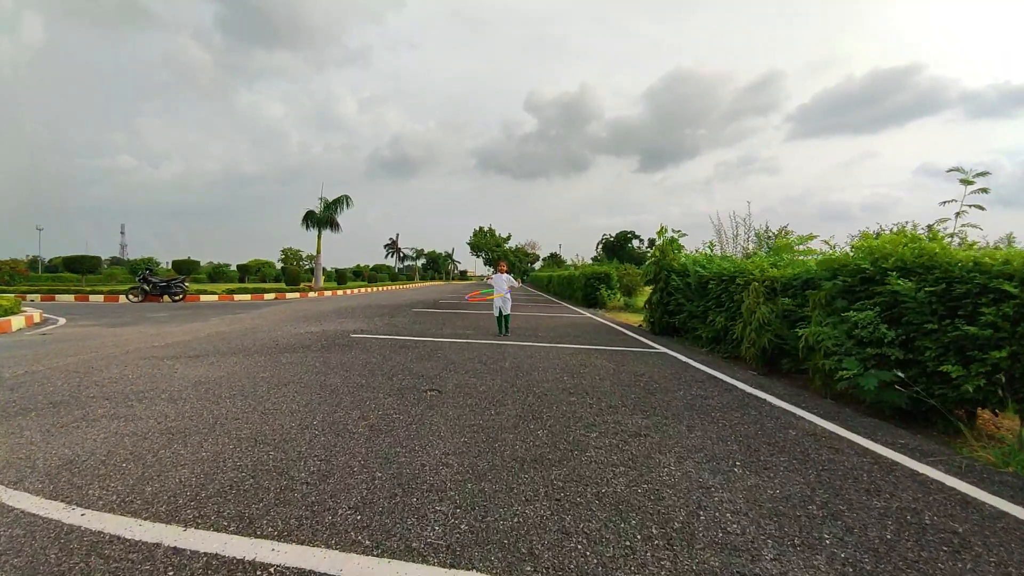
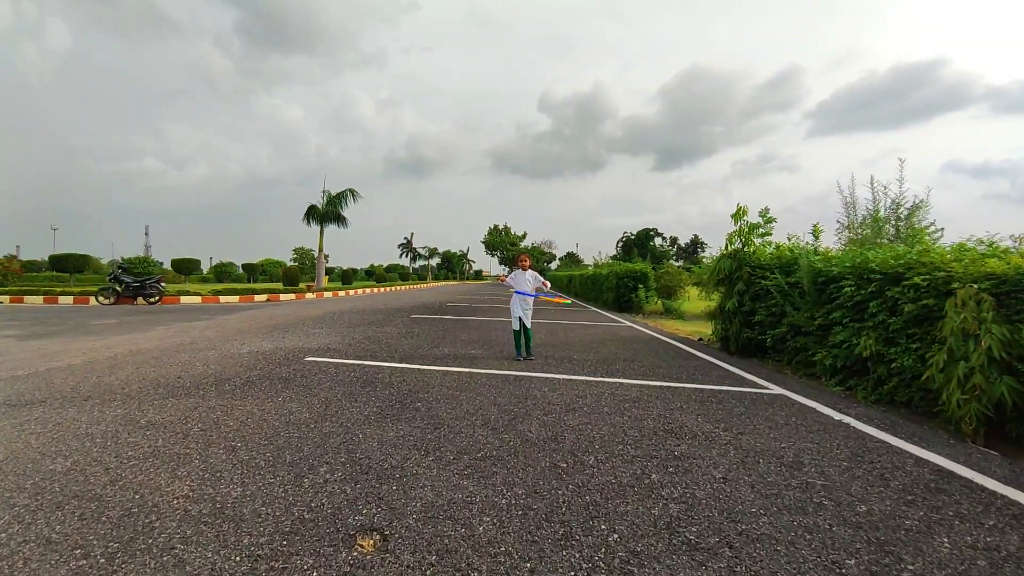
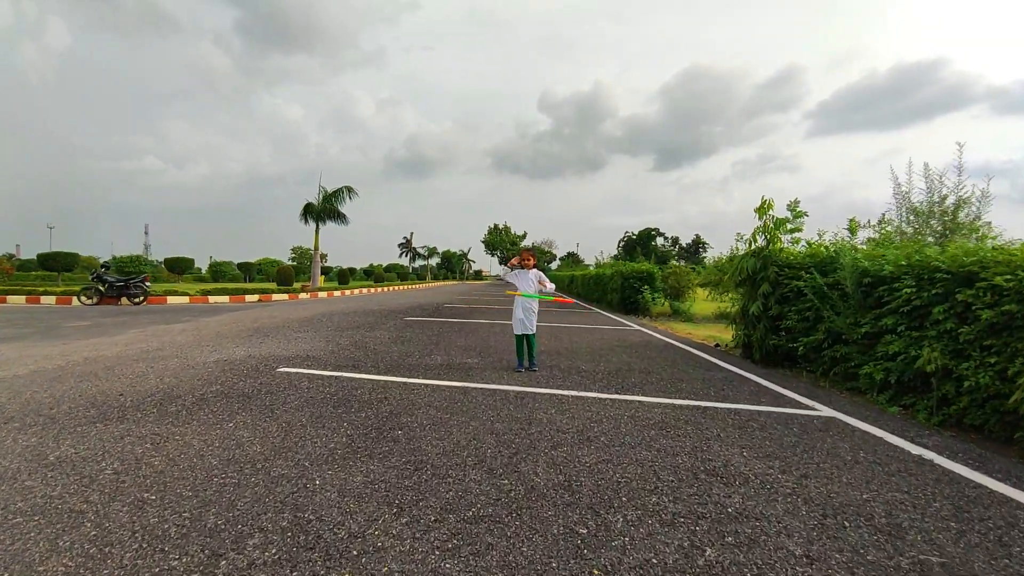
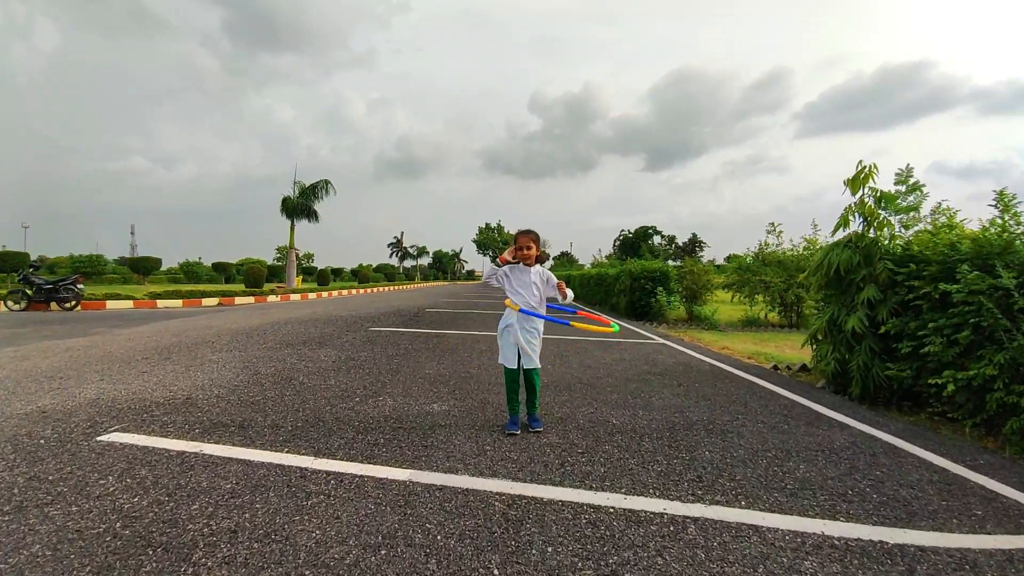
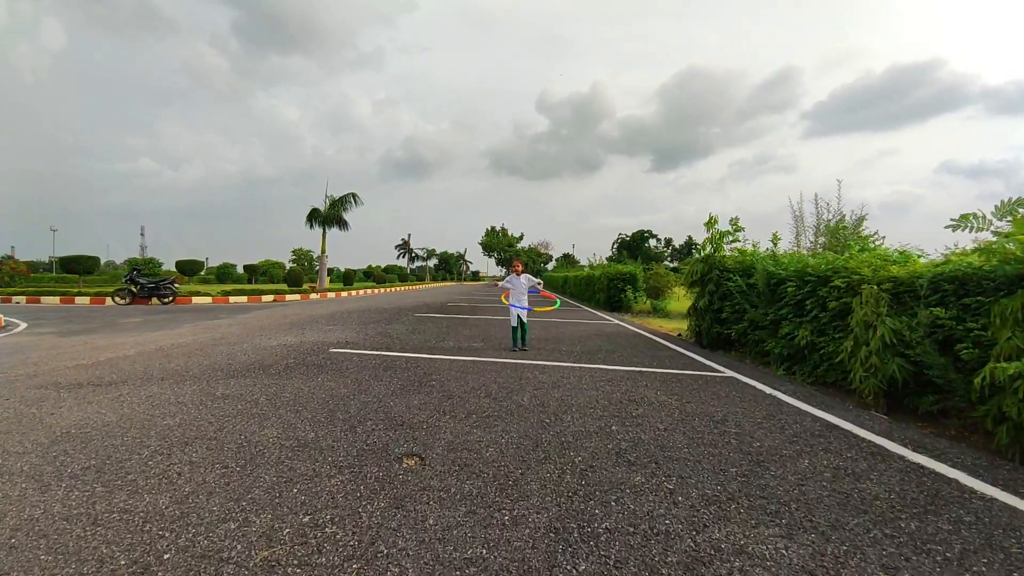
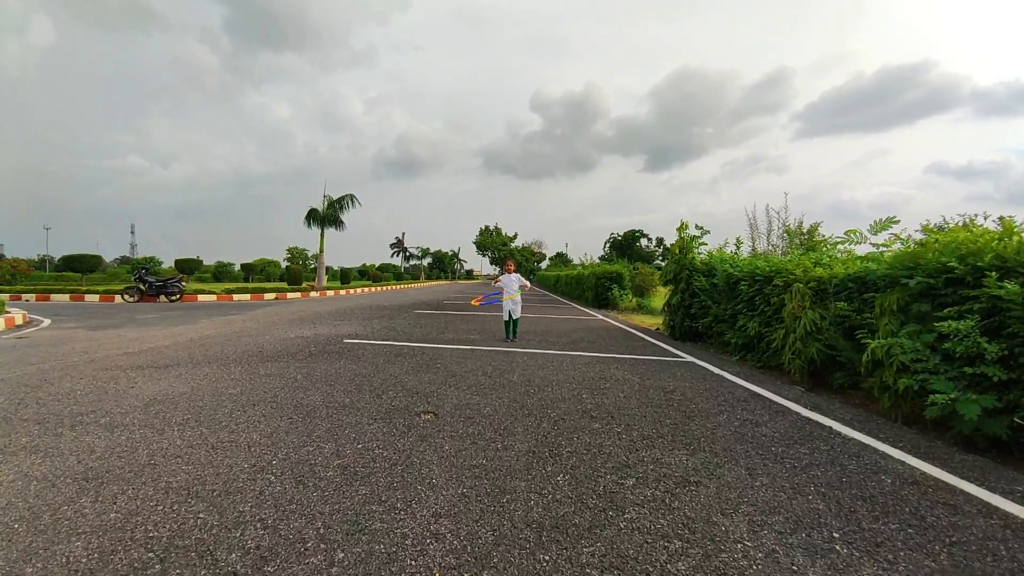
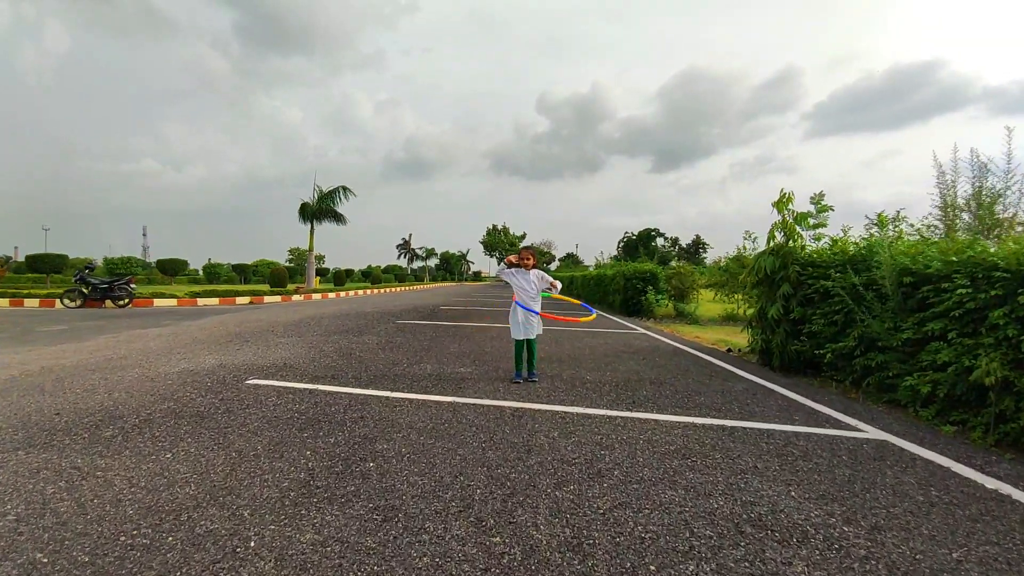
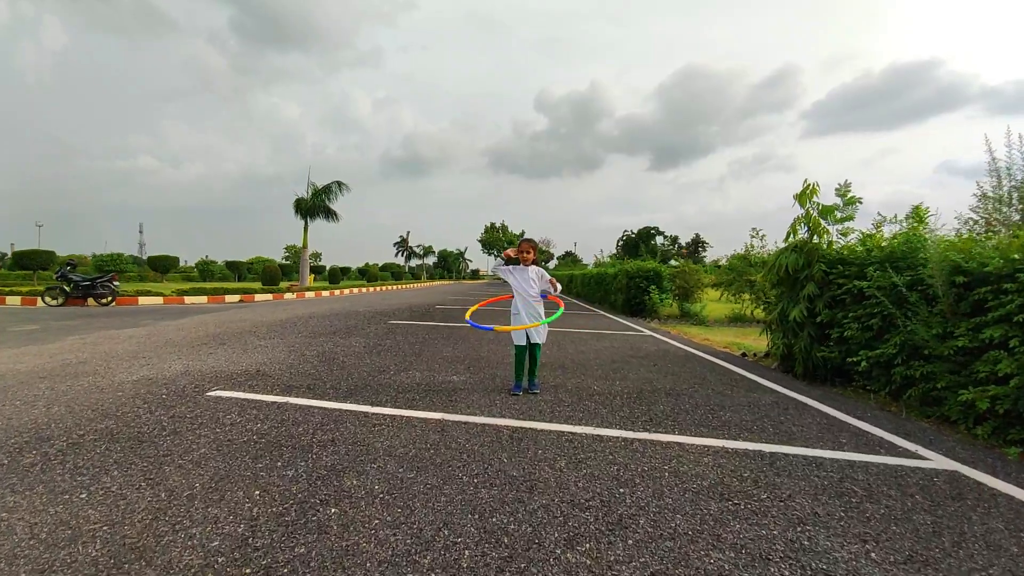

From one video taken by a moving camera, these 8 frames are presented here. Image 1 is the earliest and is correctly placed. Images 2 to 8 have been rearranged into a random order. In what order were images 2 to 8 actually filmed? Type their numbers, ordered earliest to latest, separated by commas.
6, 5, 2, 3, 7, 8, 4
